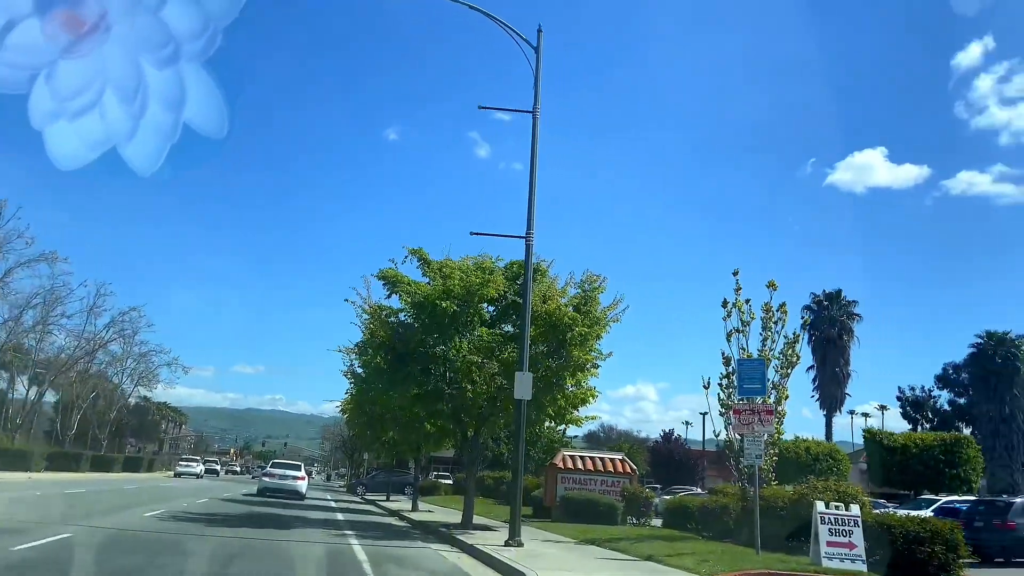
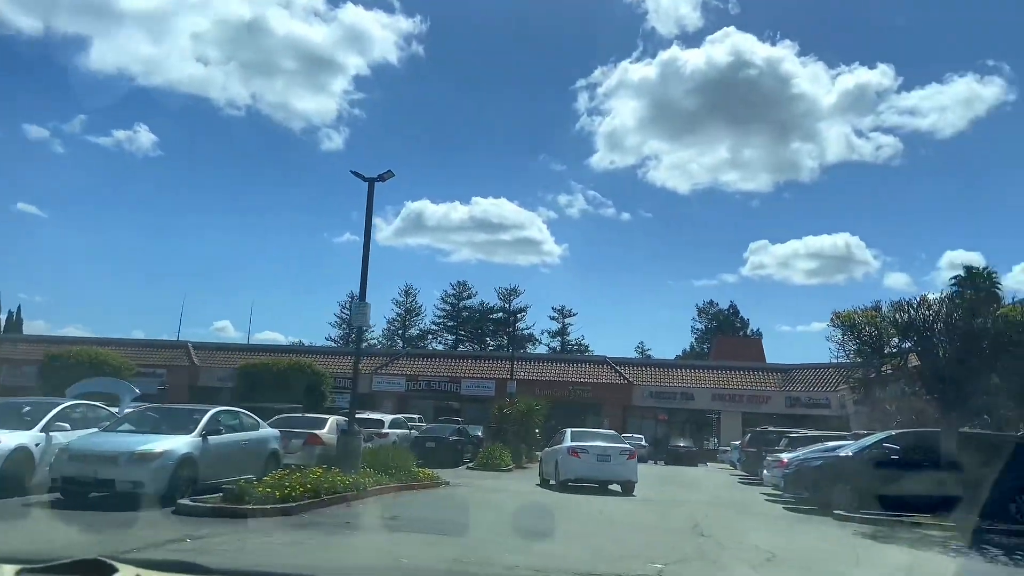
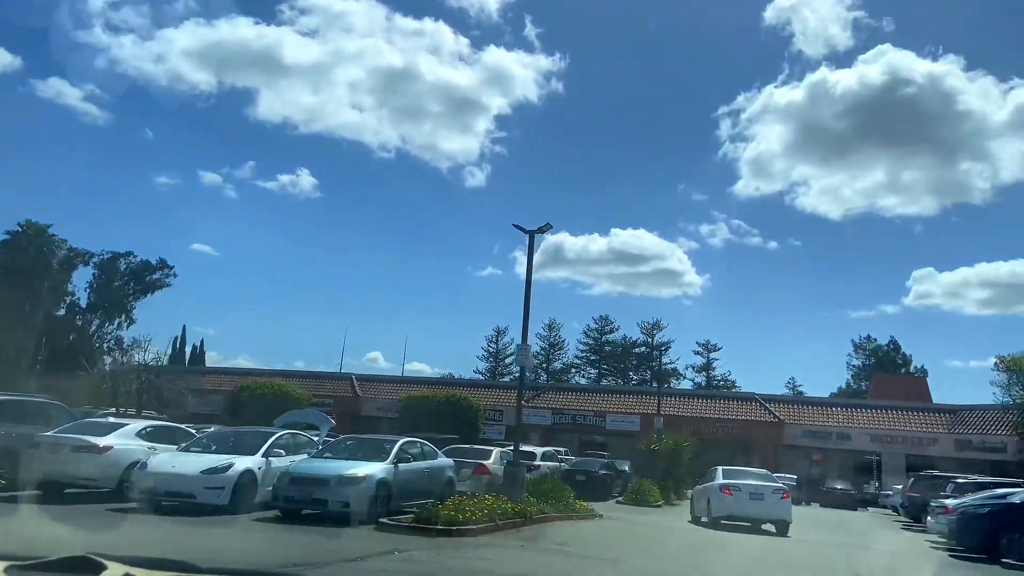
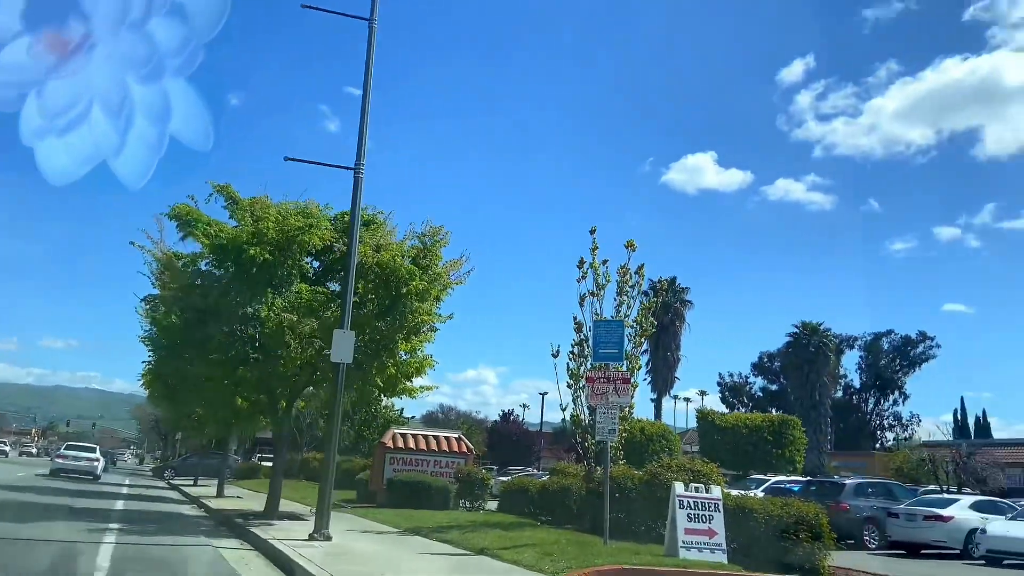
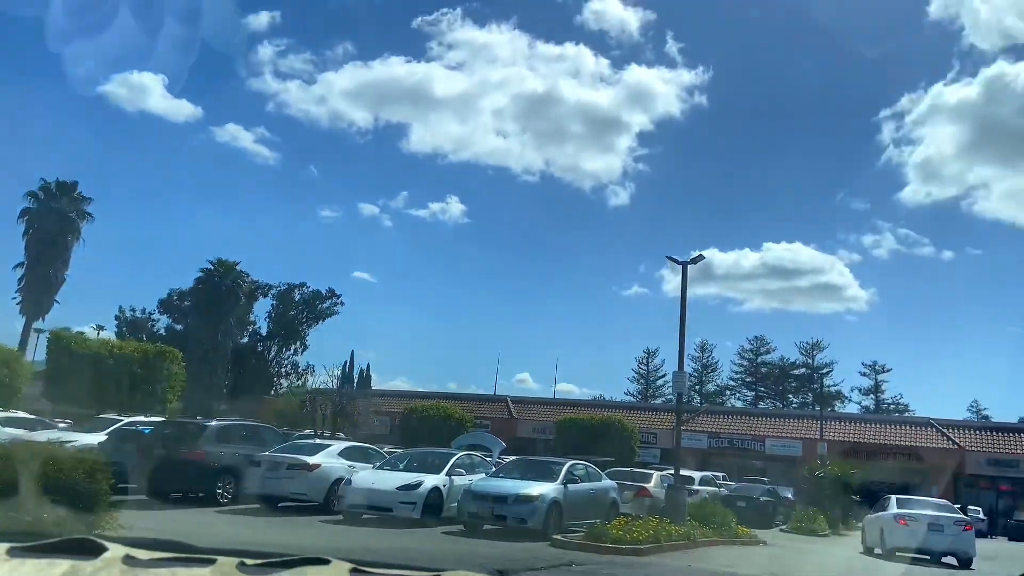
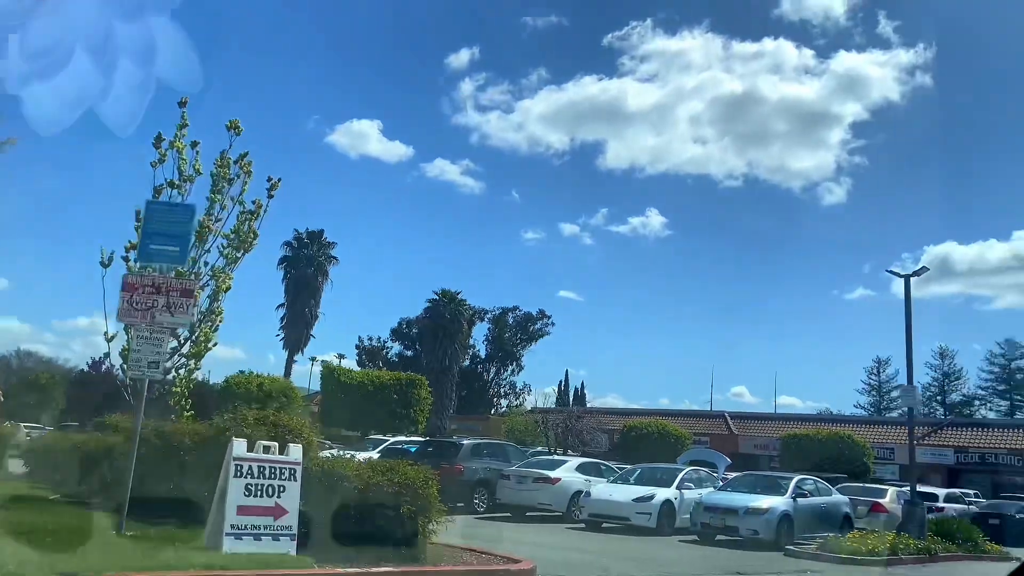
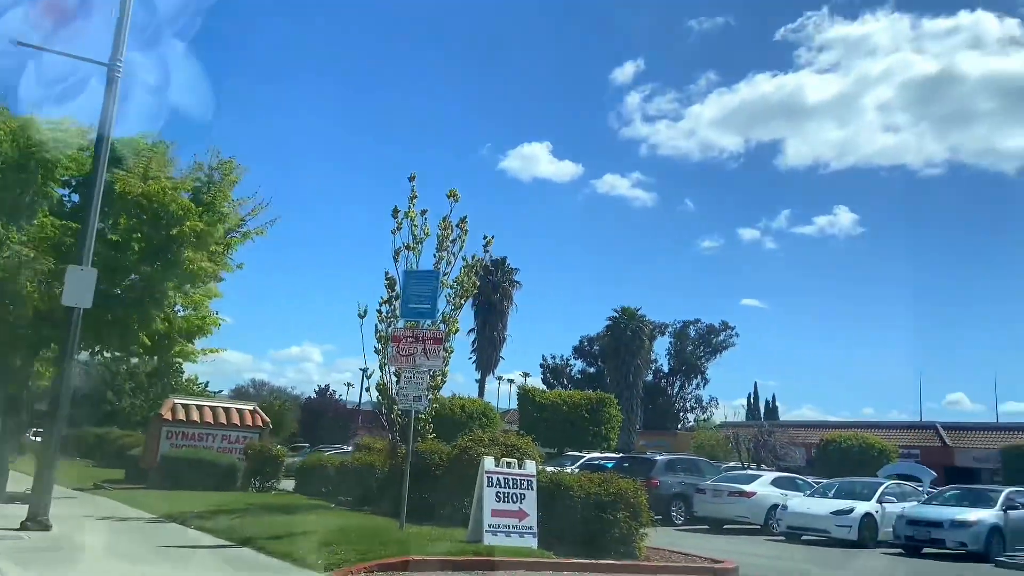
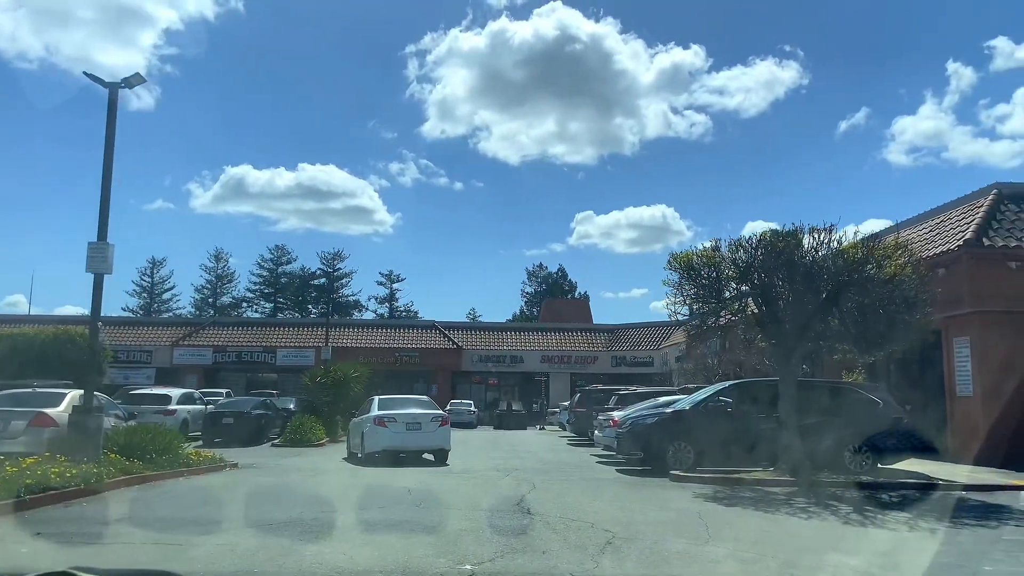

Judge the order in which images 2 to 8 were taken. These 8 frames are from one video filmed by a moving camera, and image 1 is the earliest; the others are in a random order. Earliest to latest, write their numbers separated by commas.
4, 7, 6, 5, 3, 2, 8
